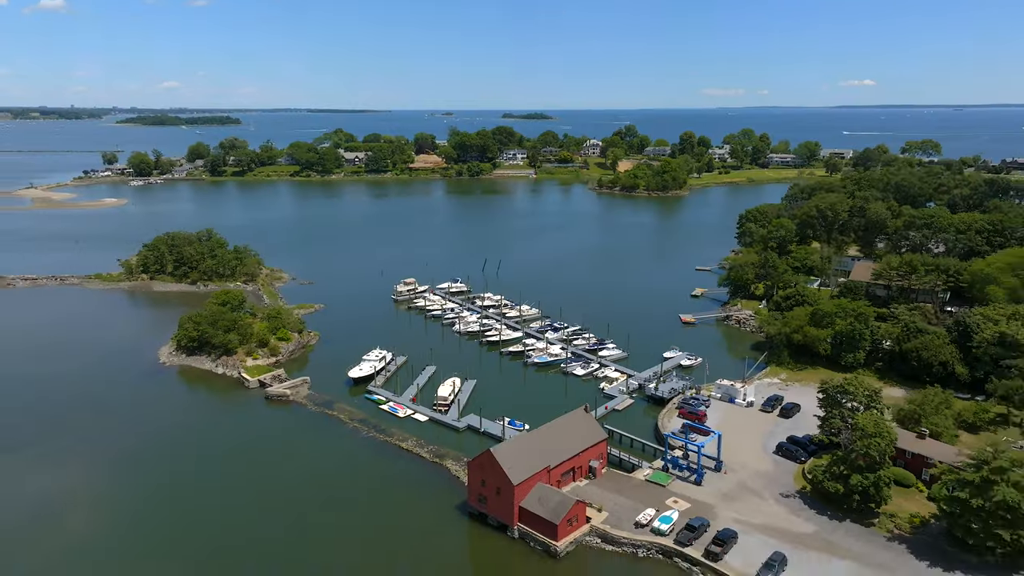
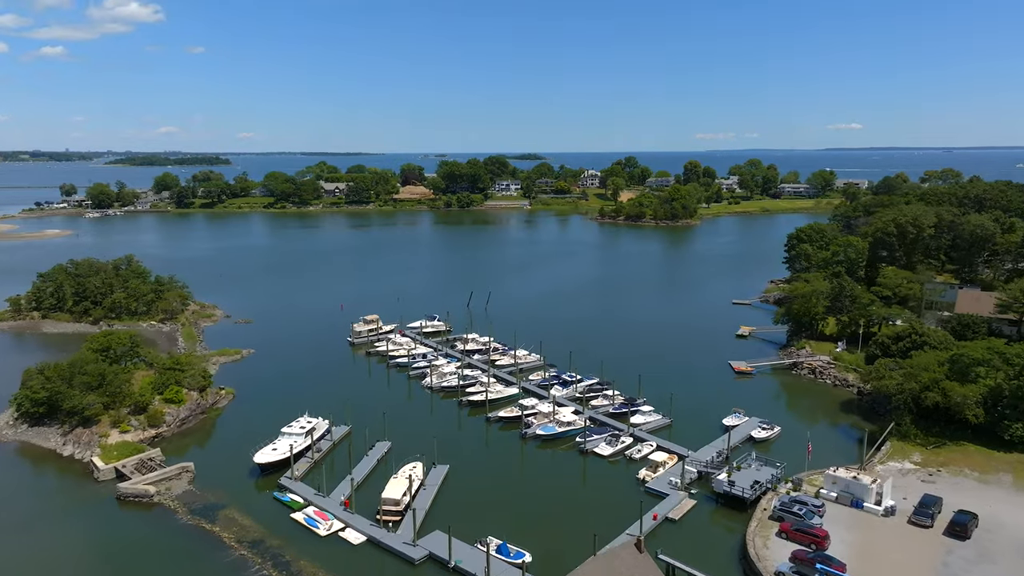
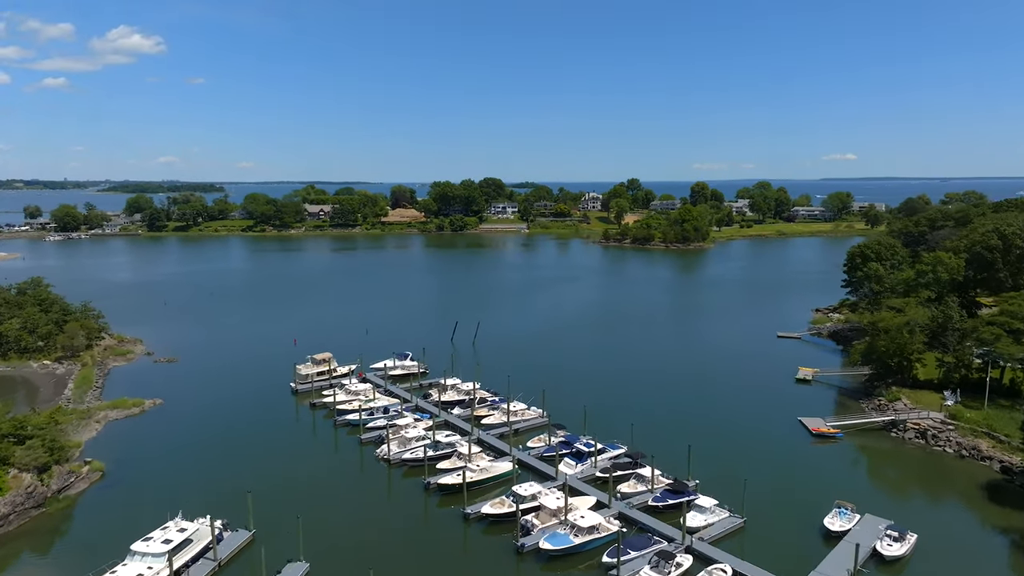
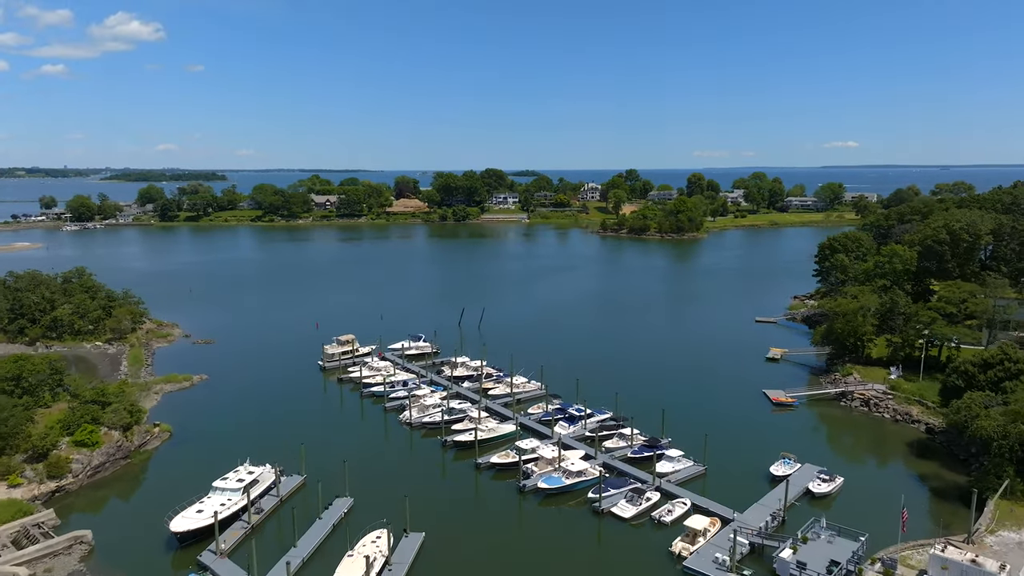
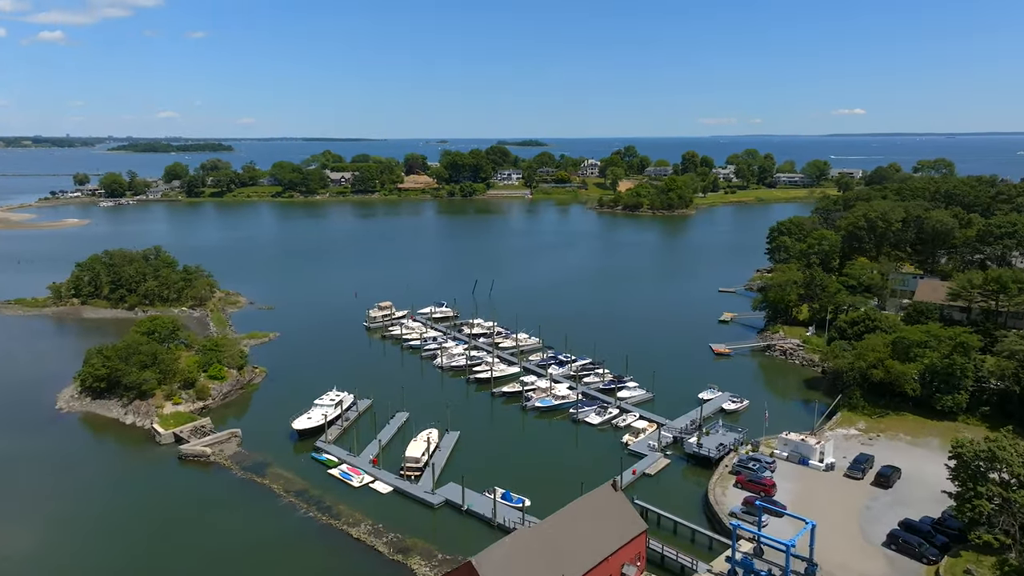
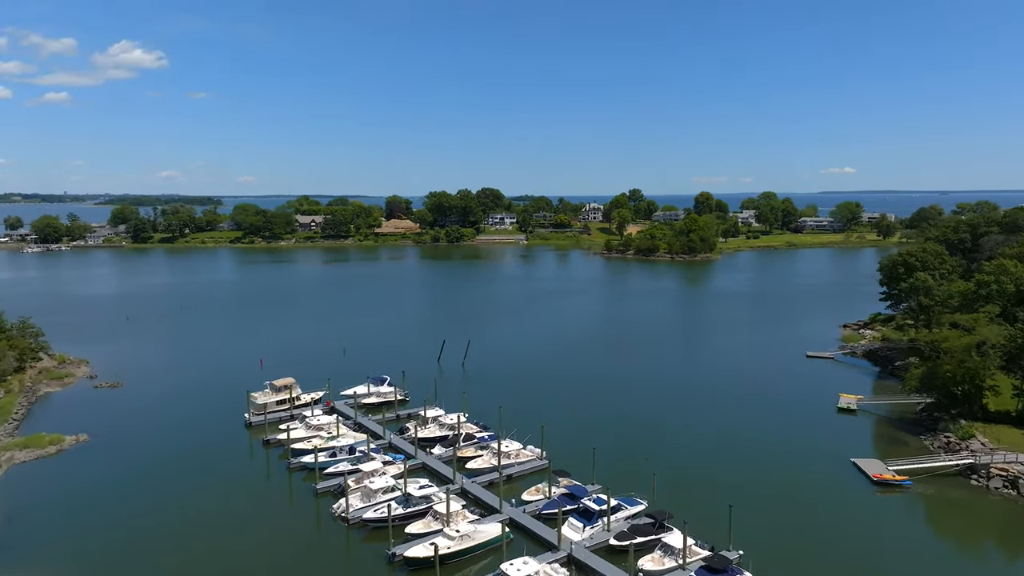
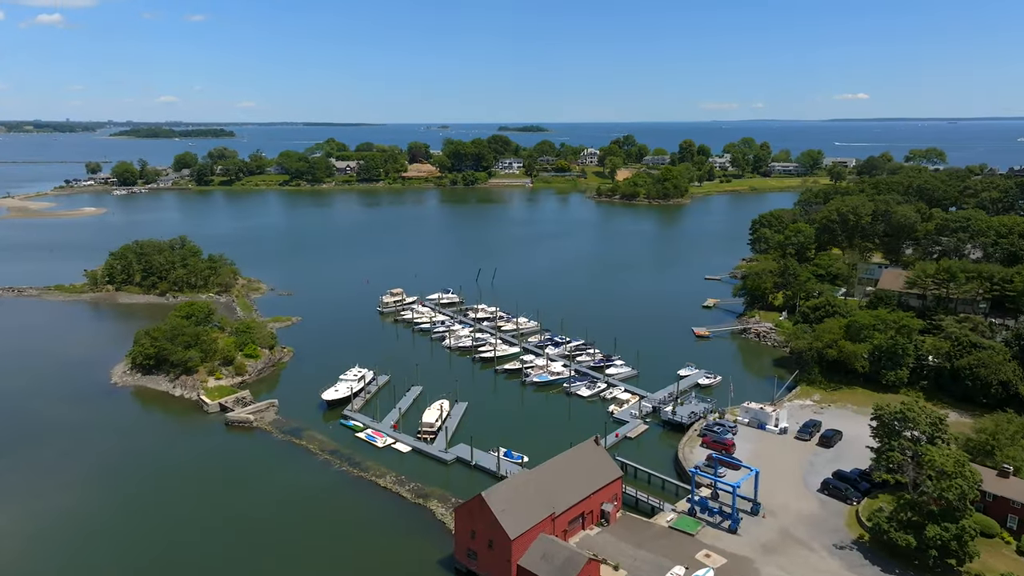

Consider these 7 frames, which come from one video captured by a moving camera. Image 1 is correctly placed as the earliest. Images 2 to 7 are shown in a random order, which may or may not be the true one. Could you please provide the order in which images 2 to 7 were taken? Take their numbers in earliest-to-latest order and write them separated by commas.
7, 5, 2, 4, 3, 6
